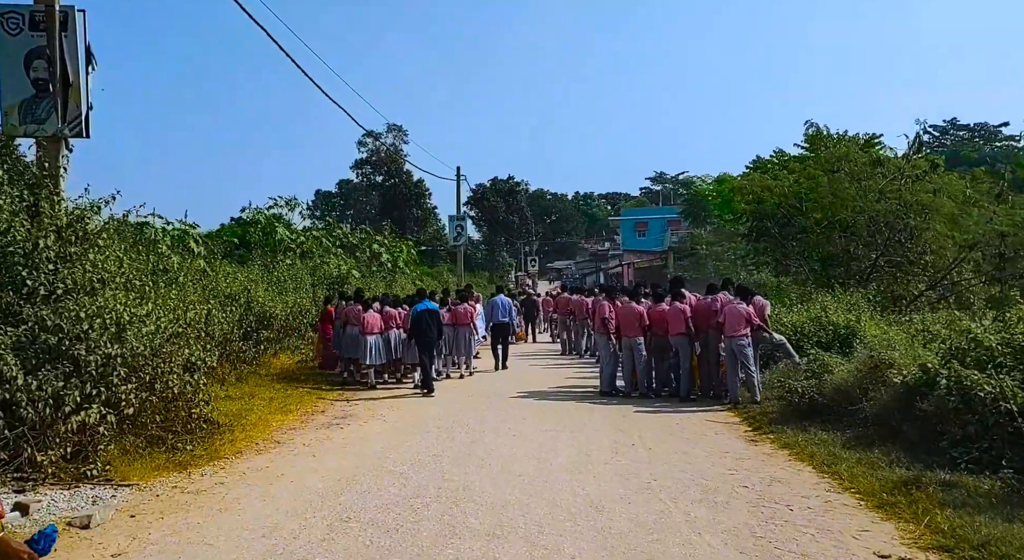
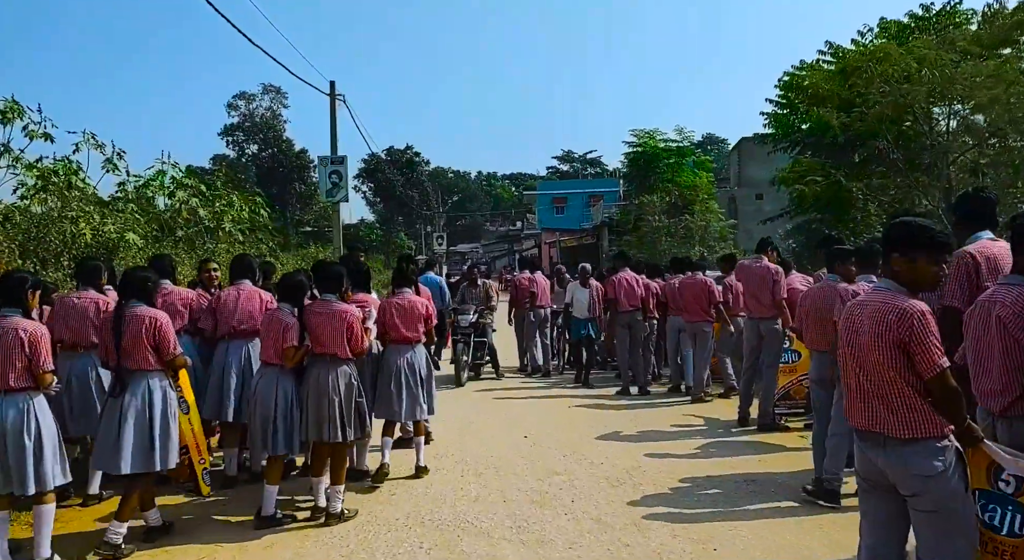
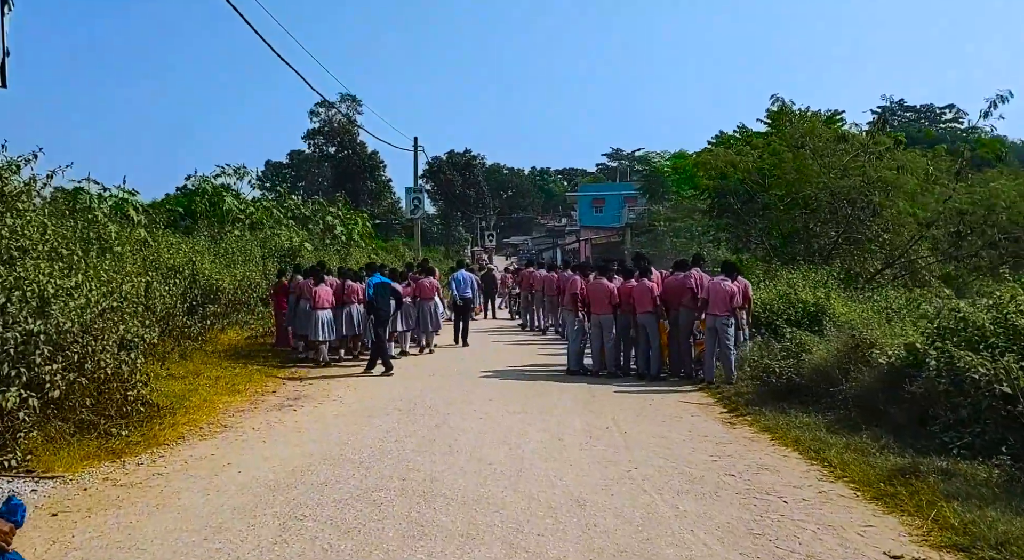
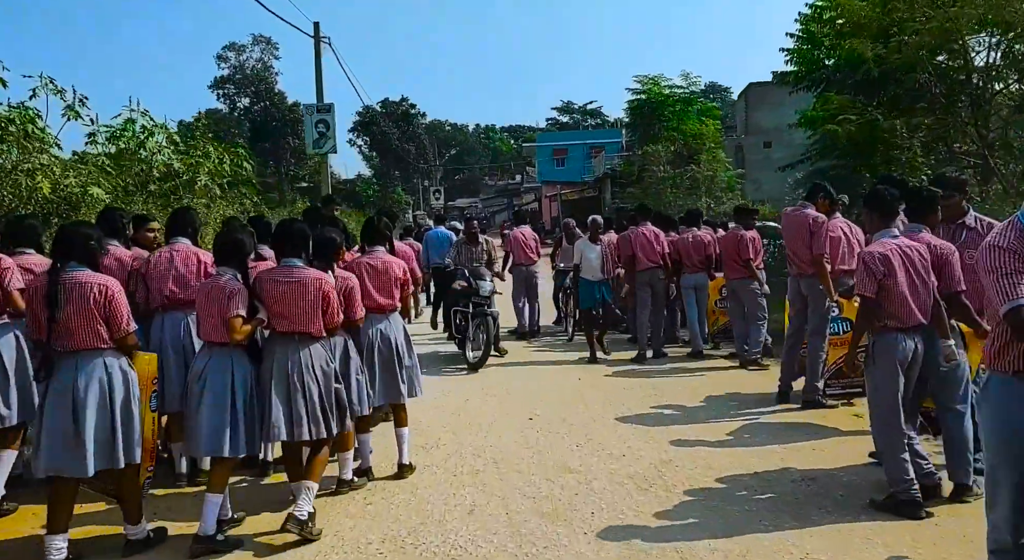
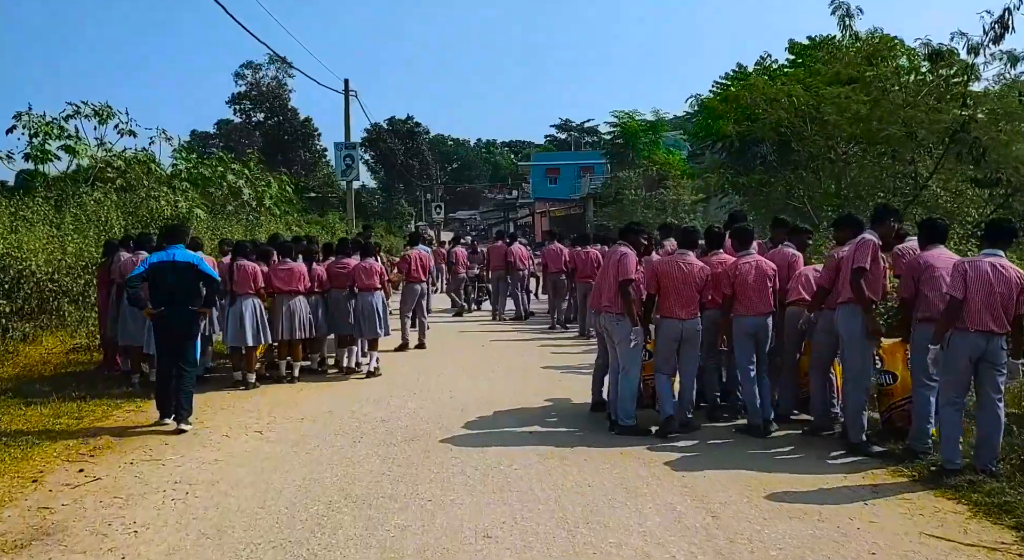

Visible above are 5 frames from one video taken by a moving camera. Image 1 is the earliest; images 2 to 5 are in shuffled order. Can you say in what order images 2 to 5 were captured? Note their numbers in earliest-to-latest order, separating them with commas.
3, 5, 2, 4
